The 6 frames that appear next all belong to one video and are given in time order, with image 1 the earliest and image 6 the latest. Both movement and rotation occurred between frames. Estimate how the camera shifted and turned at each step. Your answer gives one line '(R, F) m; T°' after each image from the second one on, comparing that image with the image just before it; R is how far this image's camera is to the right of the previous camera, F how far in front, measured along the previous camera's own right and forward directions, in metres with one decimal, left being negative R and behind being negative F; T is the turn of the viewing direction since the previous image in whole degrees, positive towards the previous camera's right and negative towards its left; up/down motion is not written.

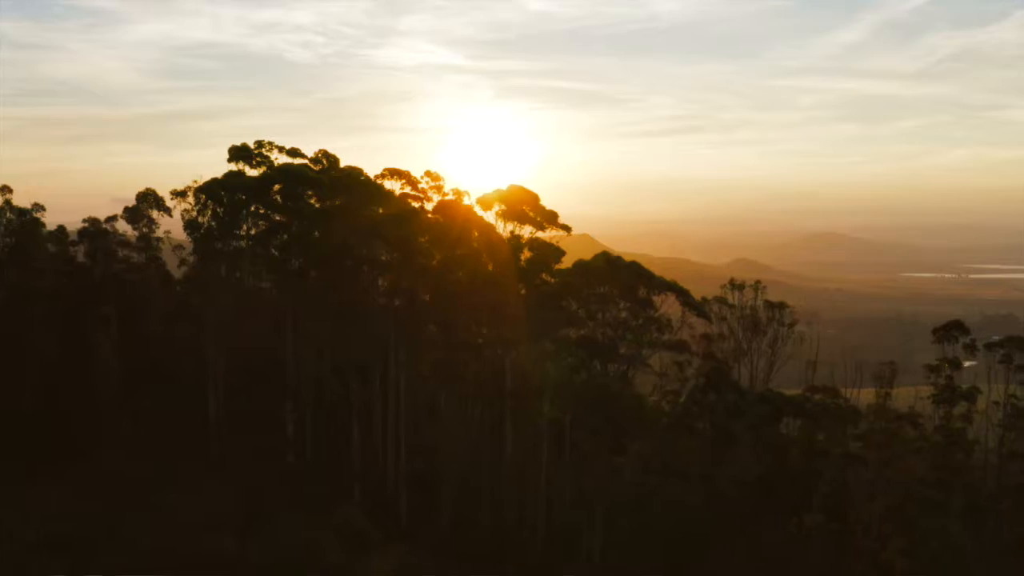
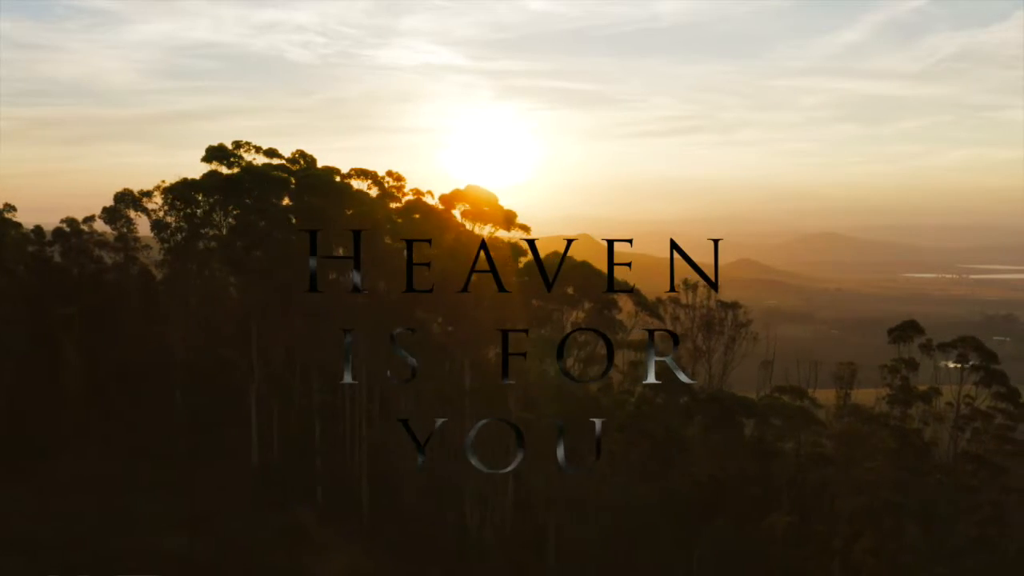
(+1.5, +0.1) m; 0°
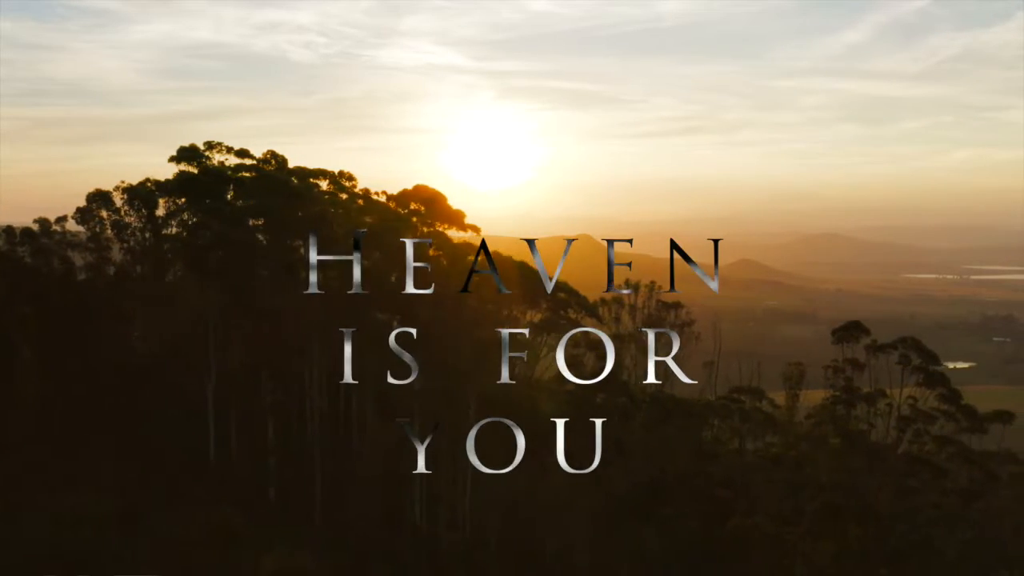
(+1.9, +0.1) m; 0°
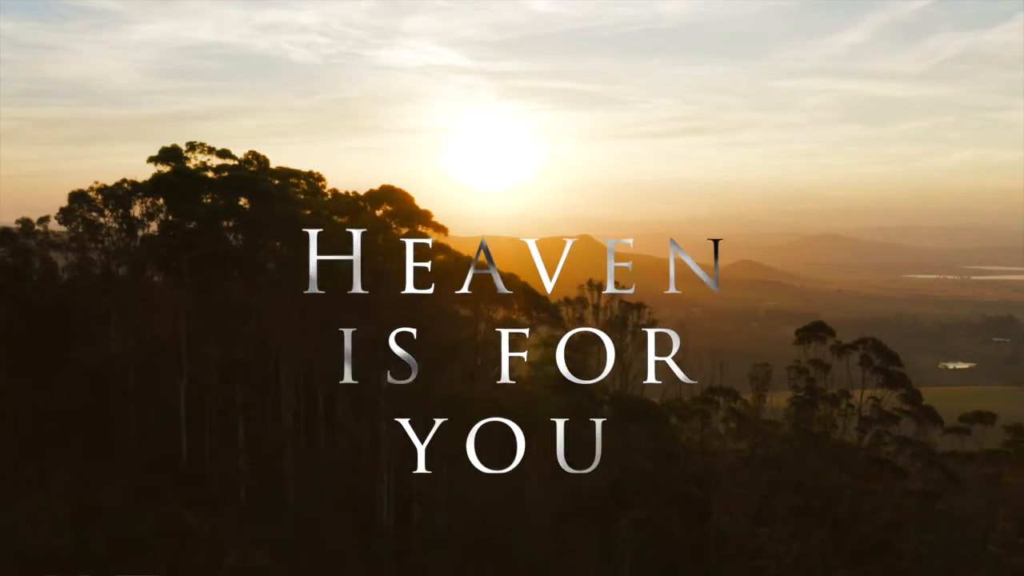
(+1.2, 0.0) m; 0°
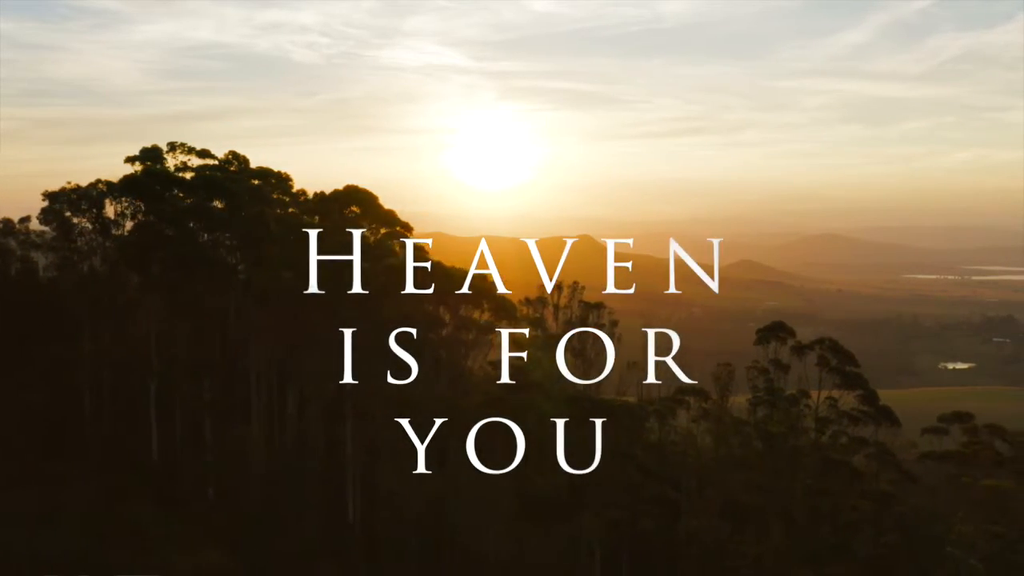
(+1.3, 0.0) m; 0°
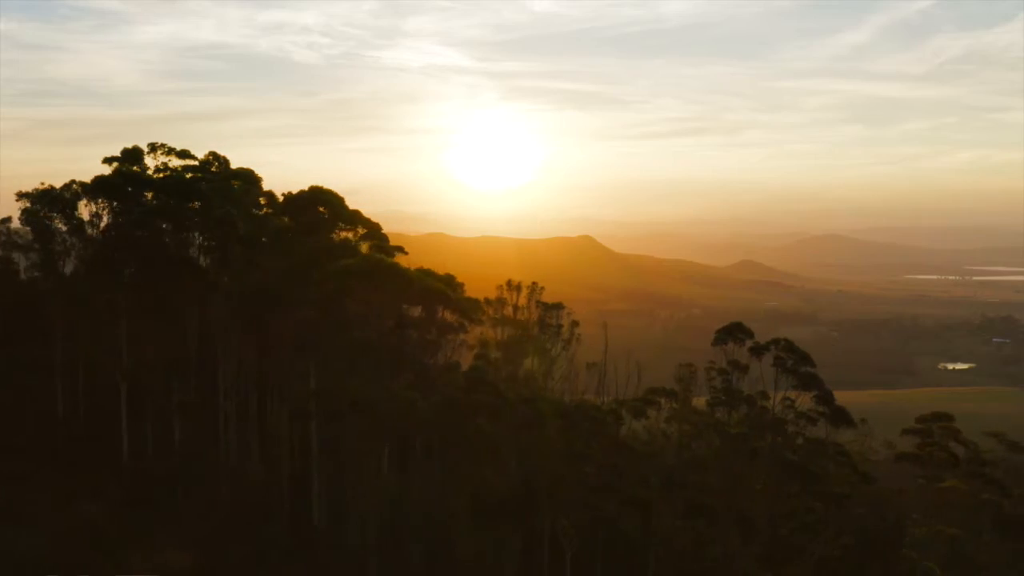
(+1.3, -0.1) m; 0°
